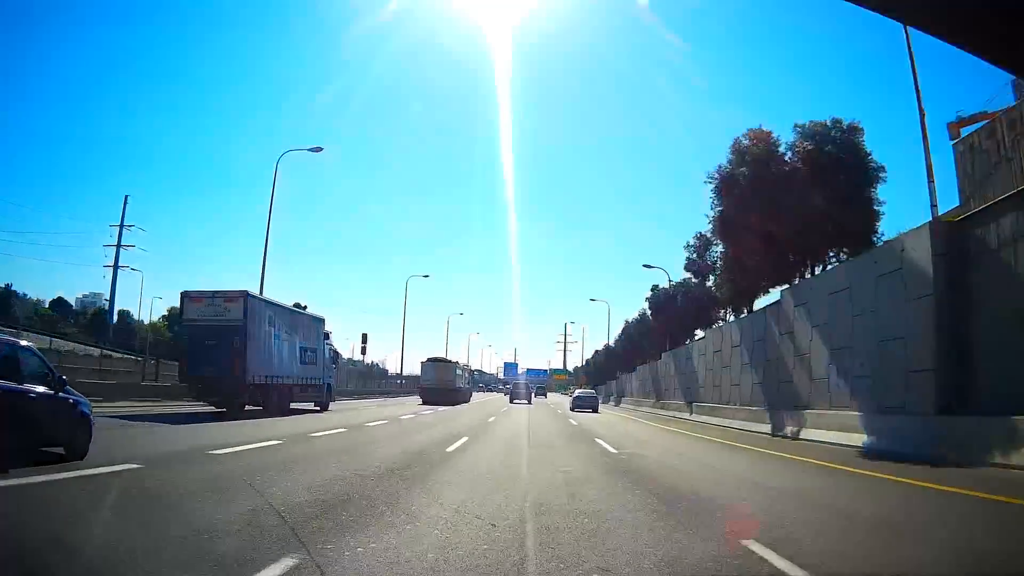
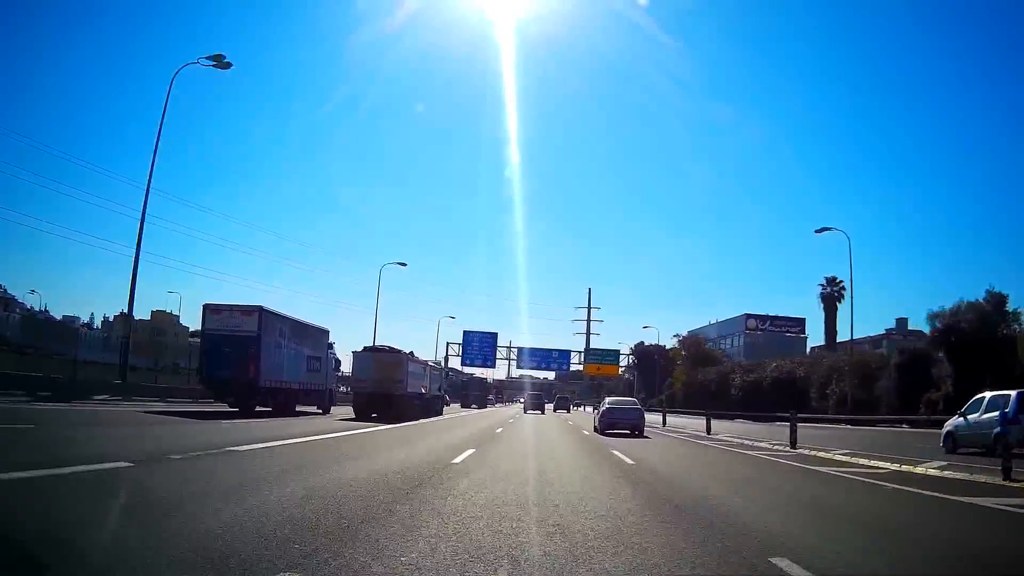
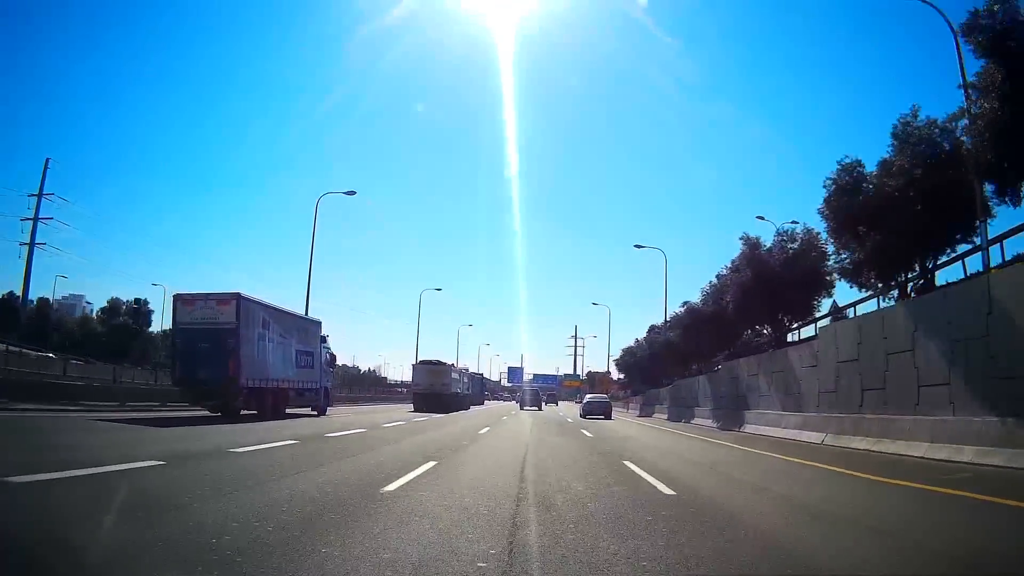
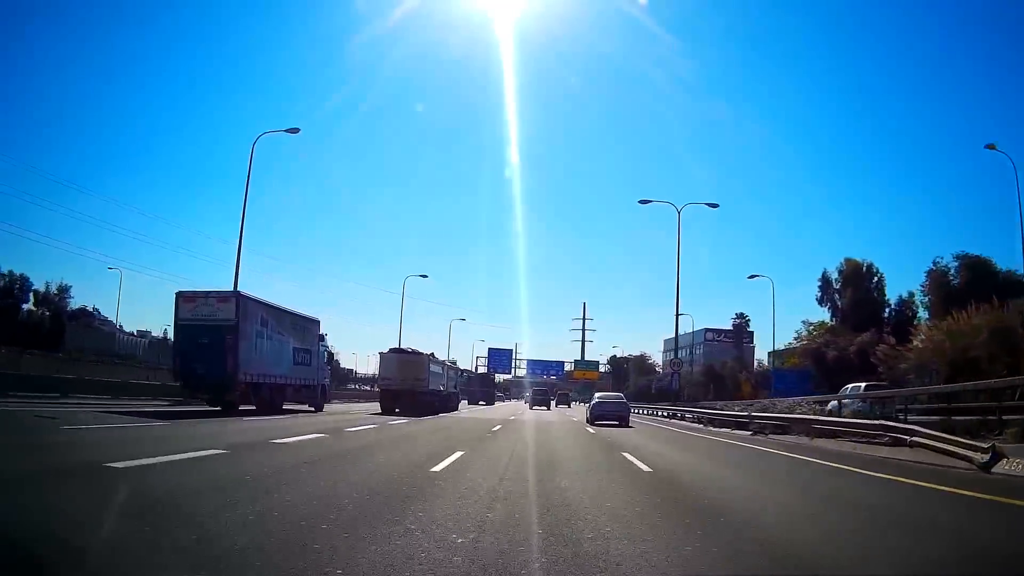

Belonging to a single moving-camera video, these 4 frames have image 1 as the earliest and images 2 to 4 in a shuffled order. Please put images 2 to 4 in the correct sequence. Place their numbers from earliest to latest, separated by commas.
3, 4, 2
